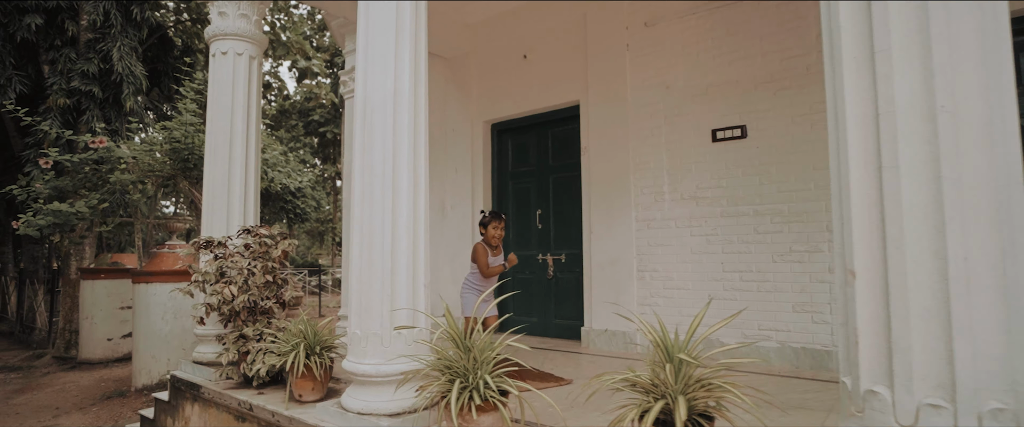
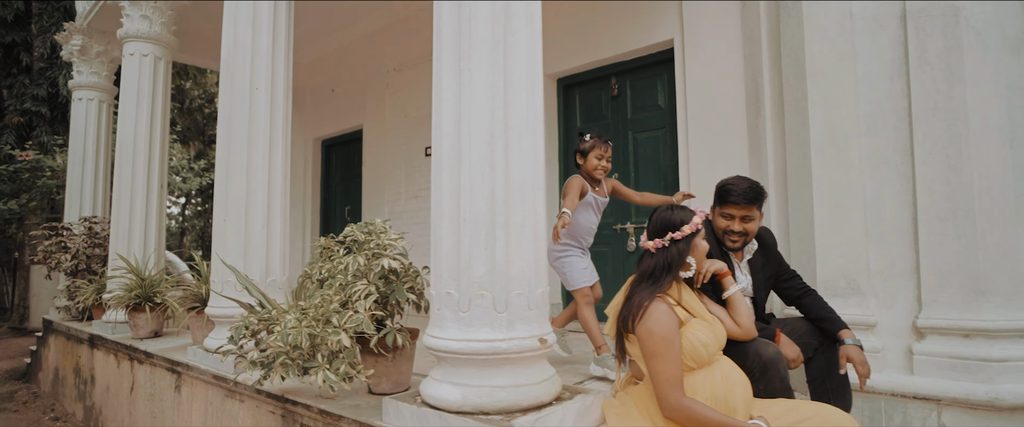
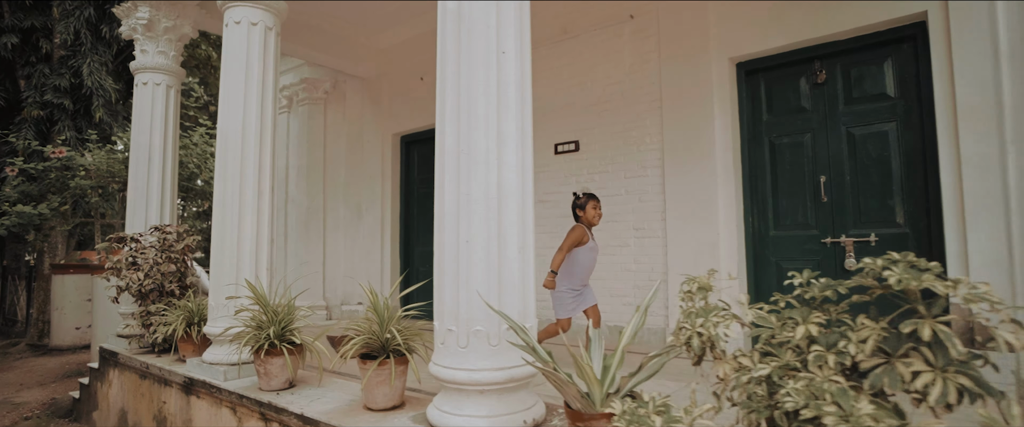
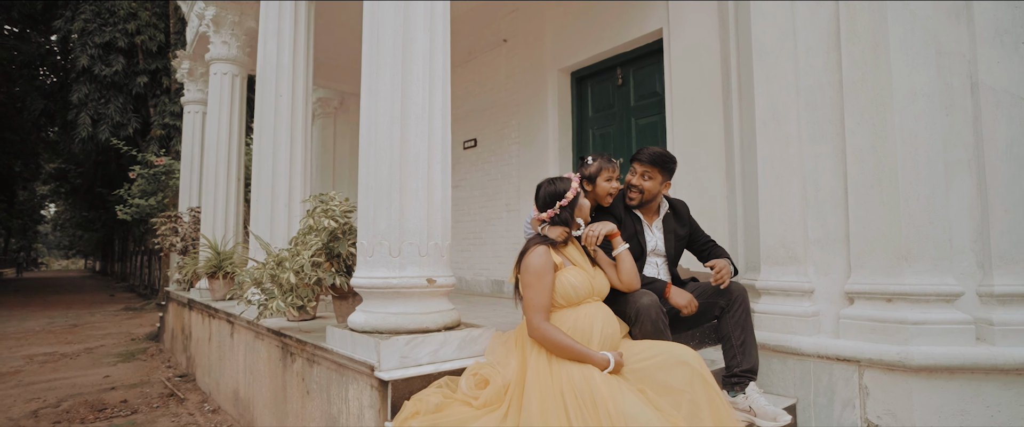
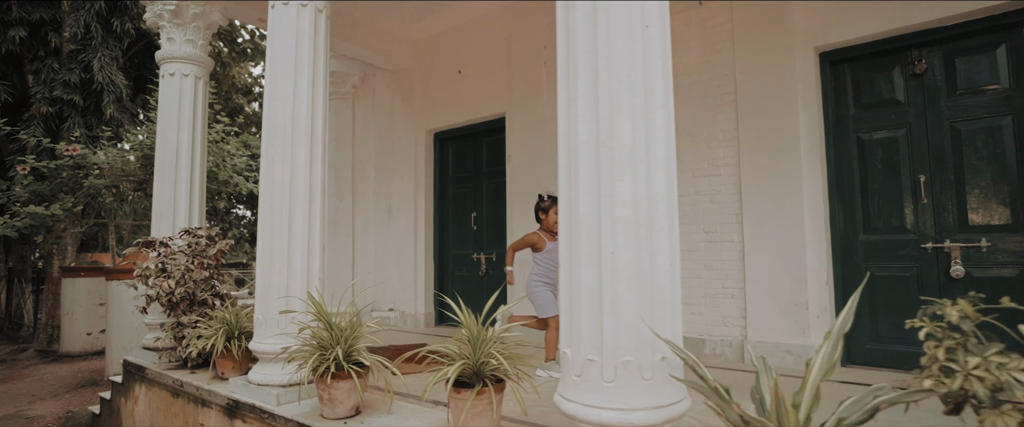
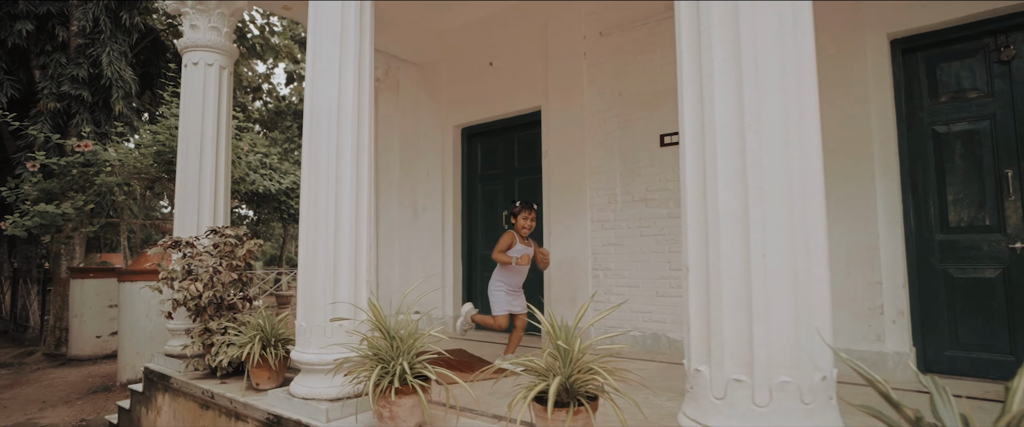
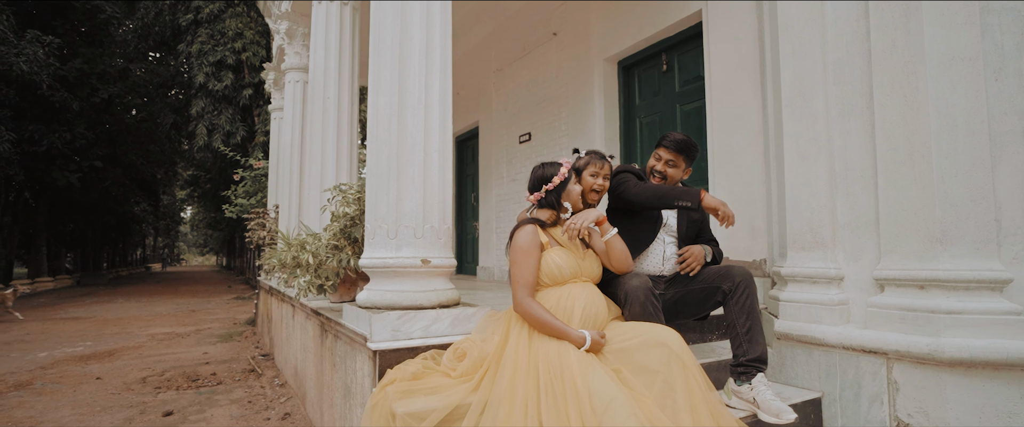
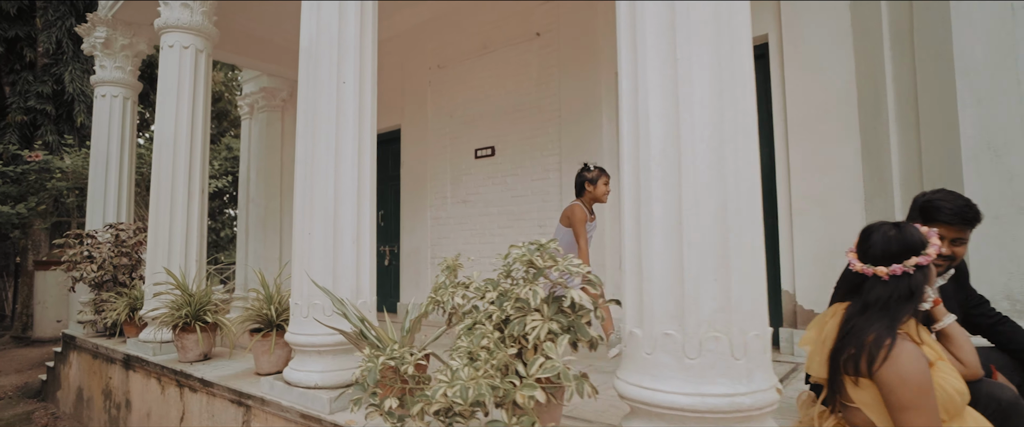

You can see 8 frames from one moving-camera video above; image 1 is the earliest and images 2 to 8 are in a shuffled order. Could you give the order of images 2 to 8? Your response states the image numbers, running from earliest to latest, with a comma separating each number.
6, 5, 3, 8, 2, 4, 7
